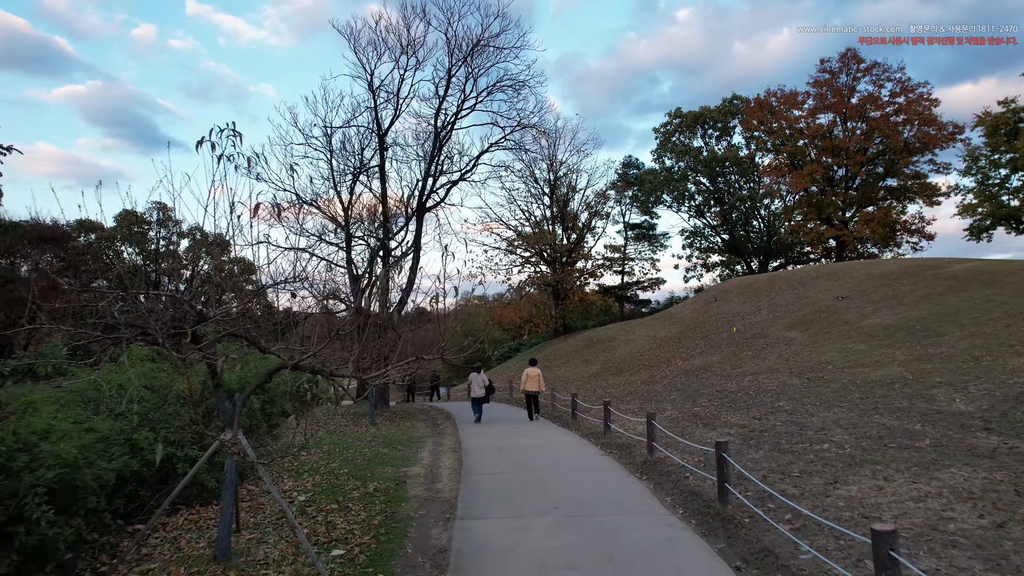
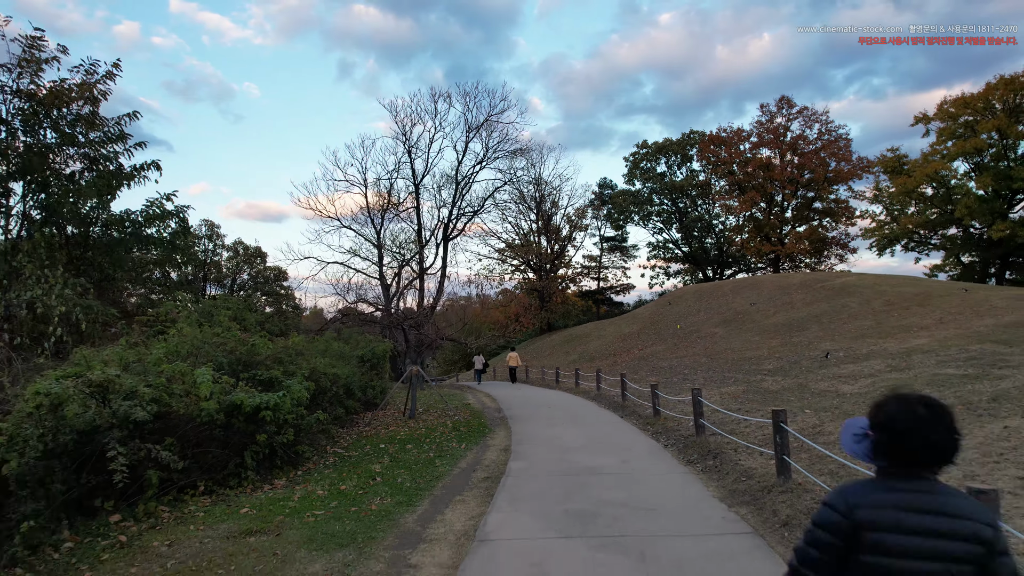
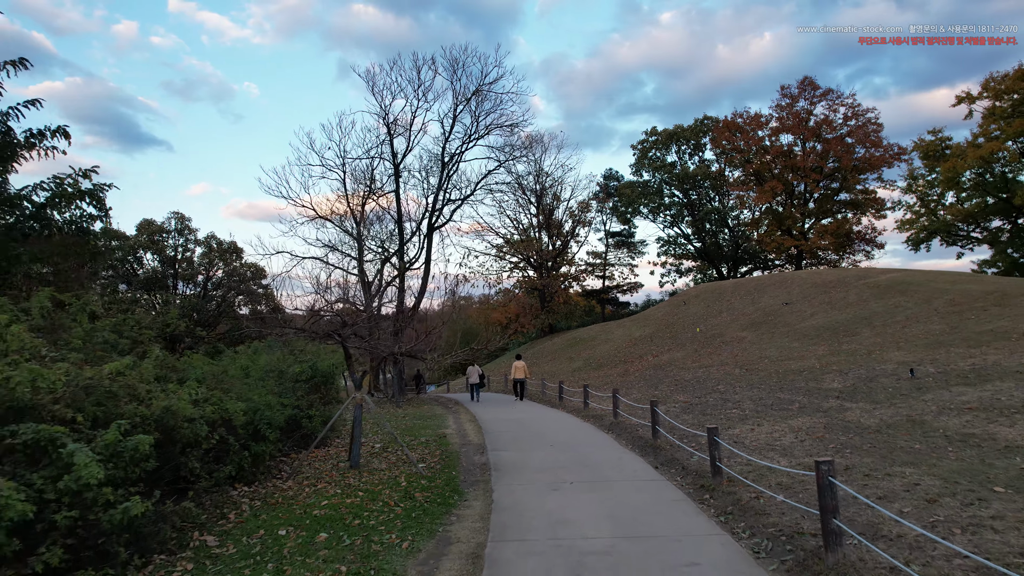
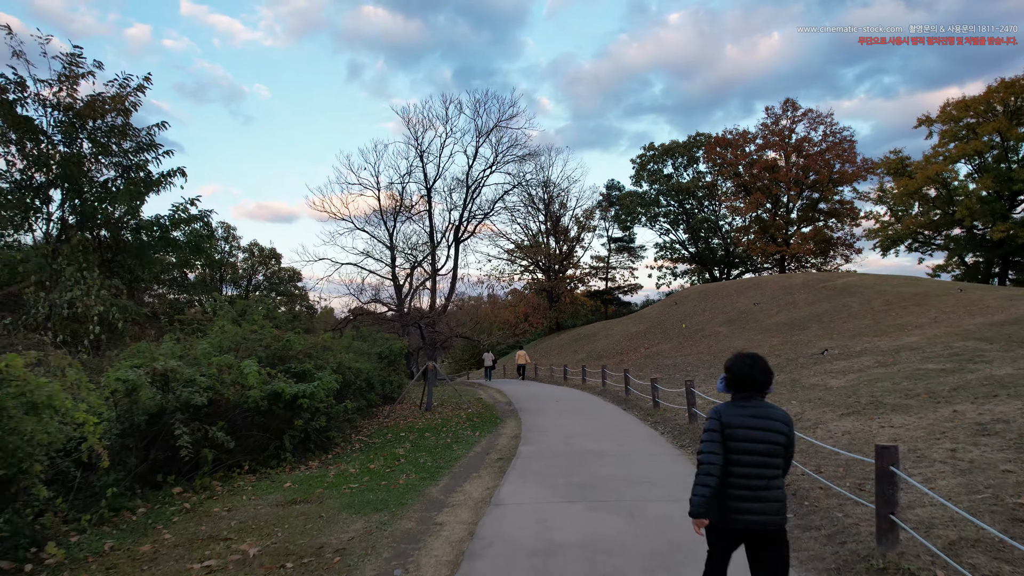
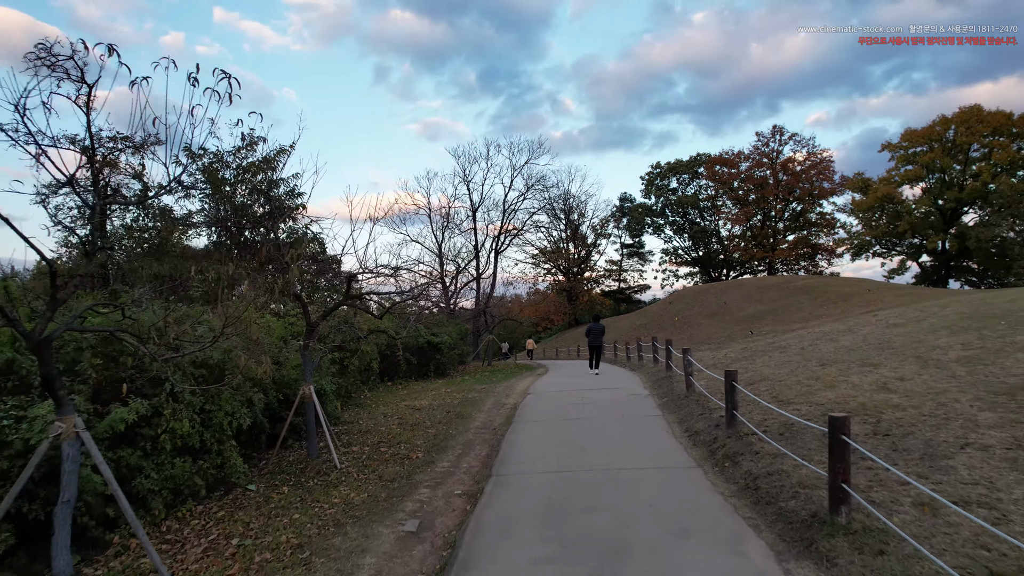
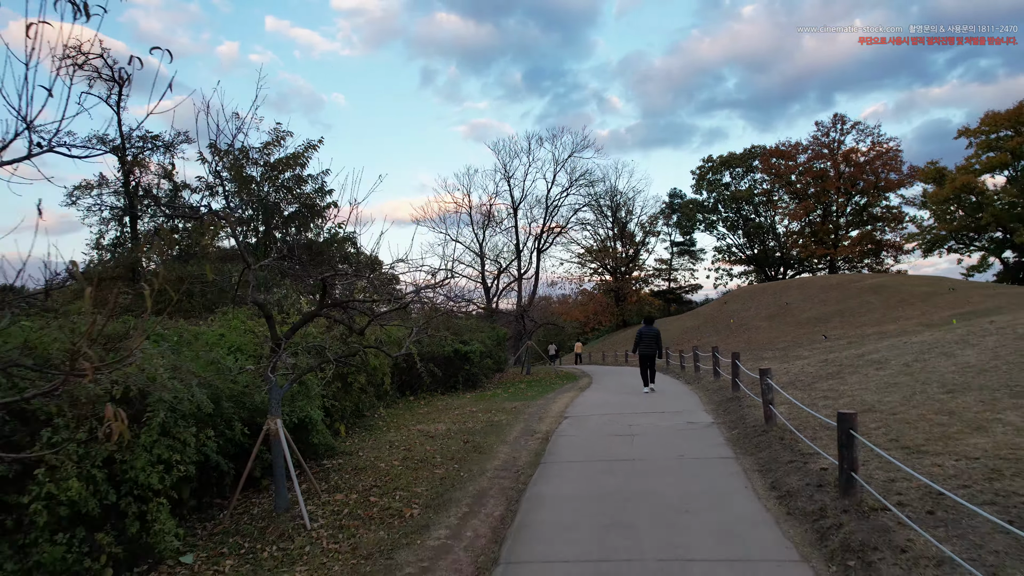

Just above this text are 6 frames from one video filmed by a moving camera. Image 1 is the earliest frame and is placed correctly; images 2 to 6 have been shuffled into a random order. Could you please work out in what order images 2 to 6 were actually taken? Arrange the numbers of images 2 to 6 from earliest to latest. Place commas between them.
3, 2, 4, 6, 5
